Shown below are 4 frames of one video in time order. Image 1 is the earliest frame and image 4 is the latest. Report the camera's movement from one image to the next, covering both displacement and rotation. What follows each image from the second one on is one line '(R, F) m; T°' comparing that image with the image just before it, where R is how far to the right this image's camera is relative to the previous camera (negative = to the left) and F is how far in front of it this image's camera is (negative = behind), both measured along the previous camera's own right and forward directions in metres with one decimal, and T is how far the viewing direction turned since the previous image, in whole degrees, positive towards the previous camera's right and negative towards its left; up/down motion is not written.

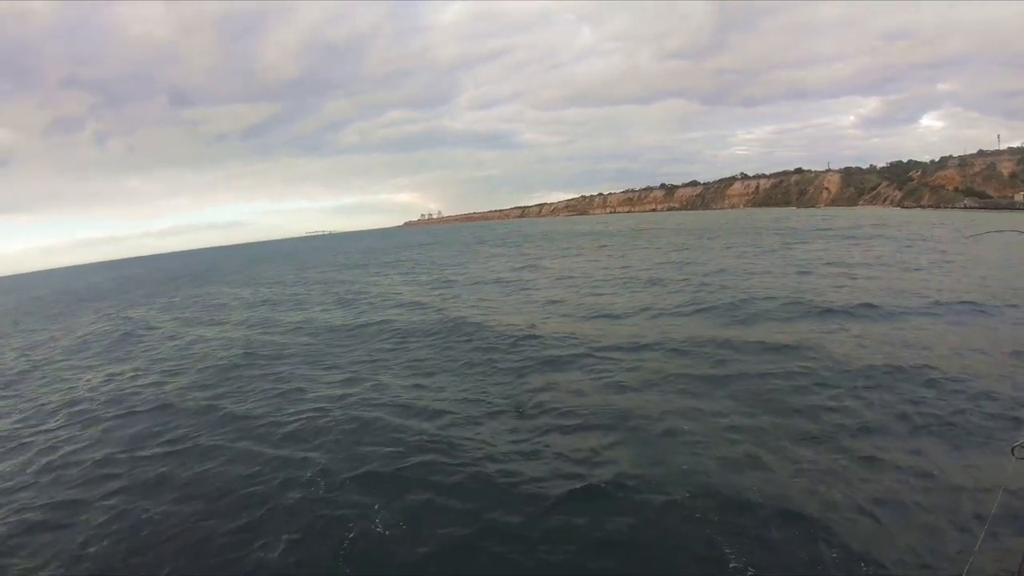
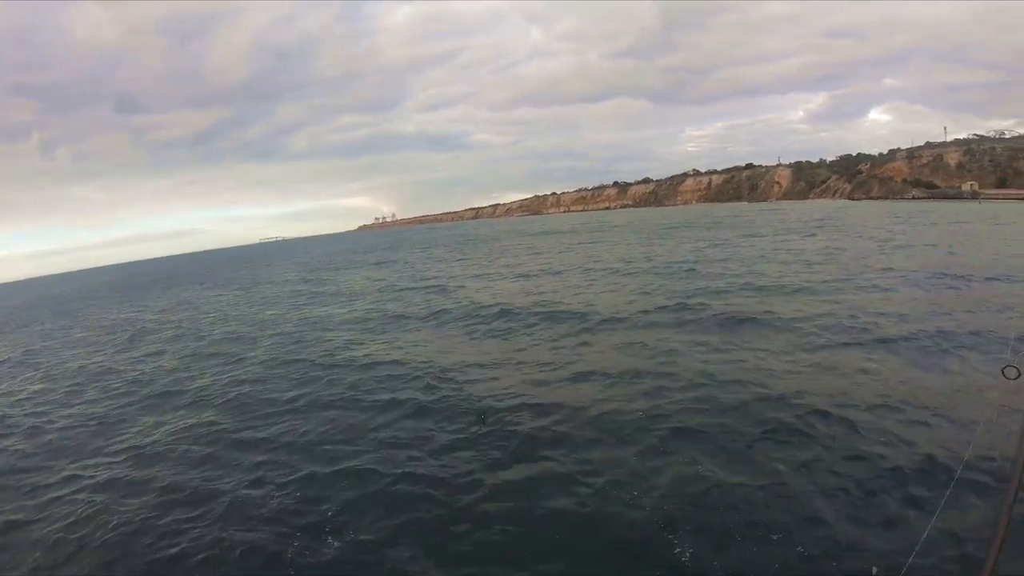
(-1.9, +1.1) m; +4°
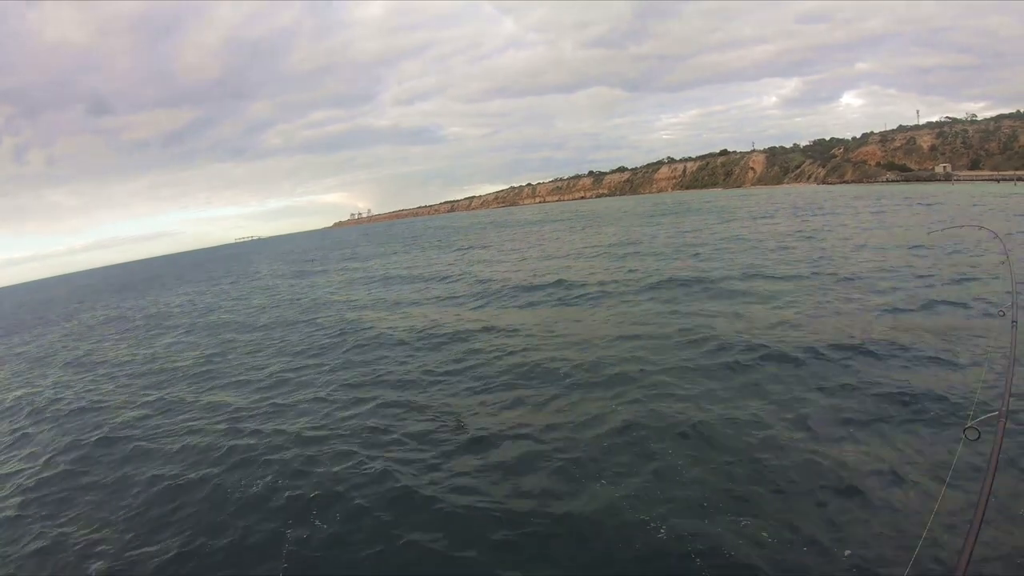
(-0.6, +0.9) m; +2°
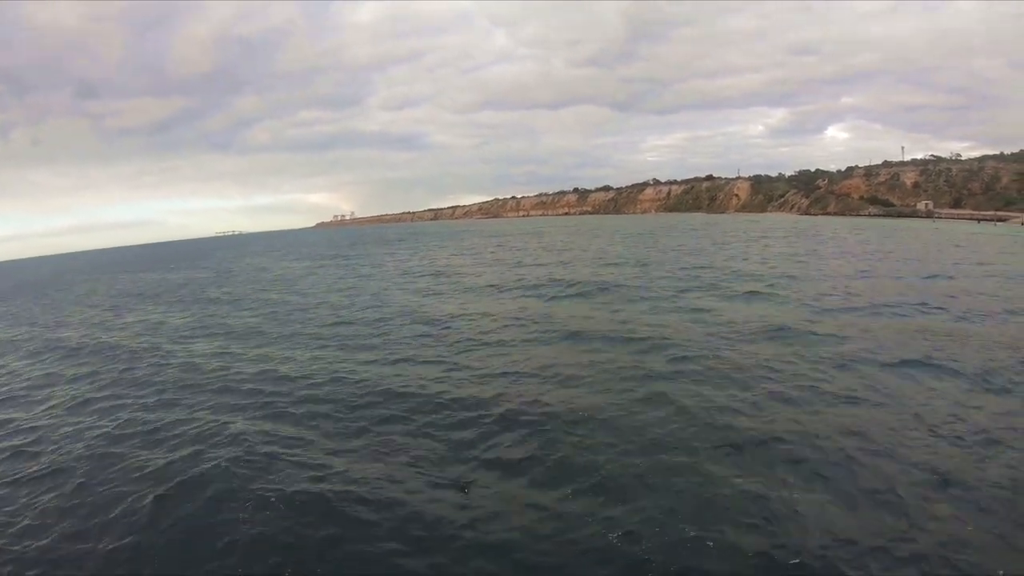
(-1.0, +0.6) m; +2°
